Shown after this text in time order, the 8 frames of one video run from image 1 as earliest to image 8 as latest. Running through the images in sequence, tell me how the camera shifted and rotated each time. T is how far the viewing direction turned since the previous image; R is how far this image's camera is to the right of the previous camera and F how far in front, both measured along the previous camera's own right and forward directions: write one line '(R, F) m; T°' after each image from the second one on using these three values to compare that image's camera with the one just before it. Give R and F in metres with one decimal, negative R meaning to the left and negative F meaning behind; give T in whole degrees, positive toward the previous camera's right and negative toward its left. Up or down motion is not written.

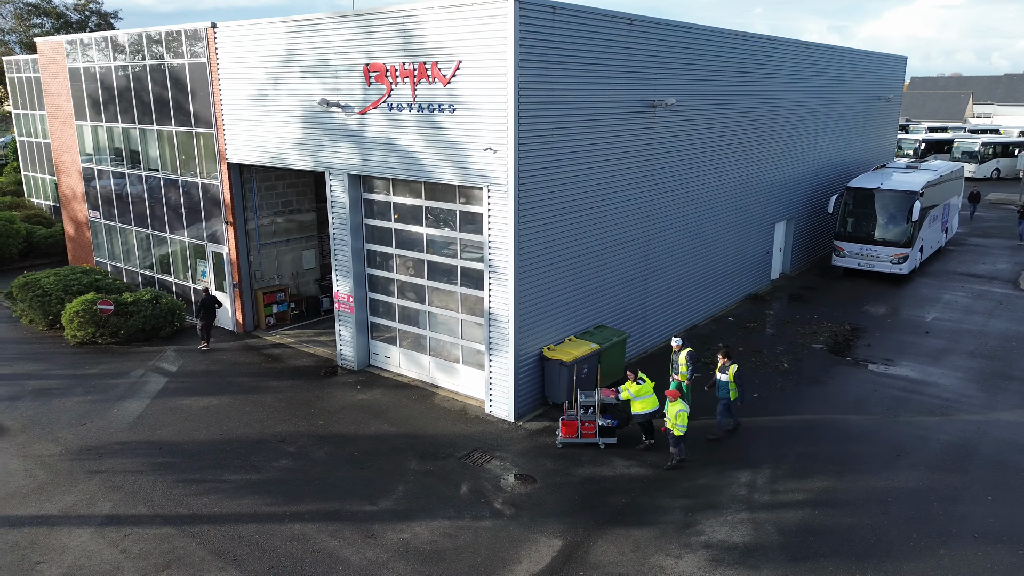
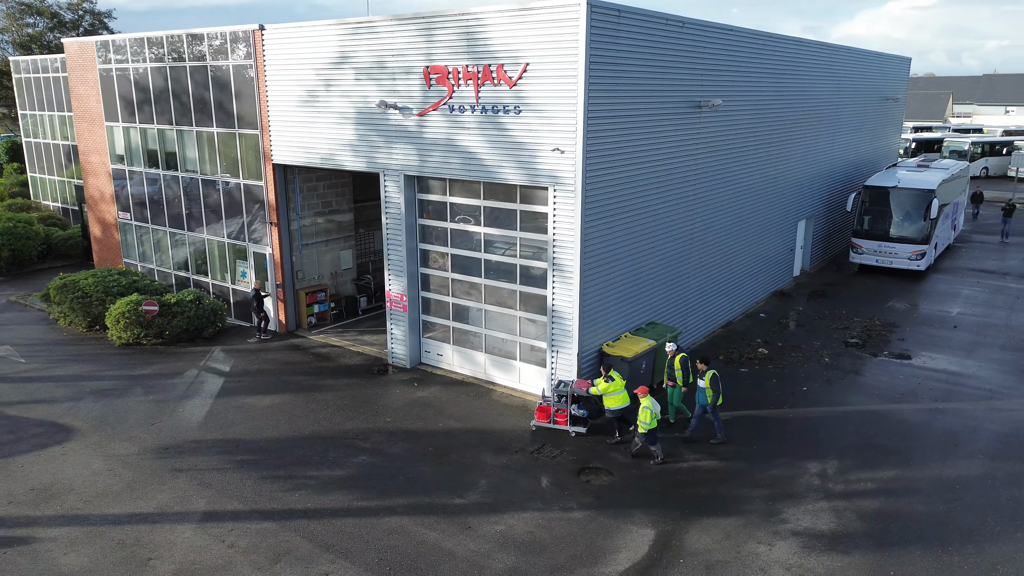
(-1.3, -0.2) m; +2°
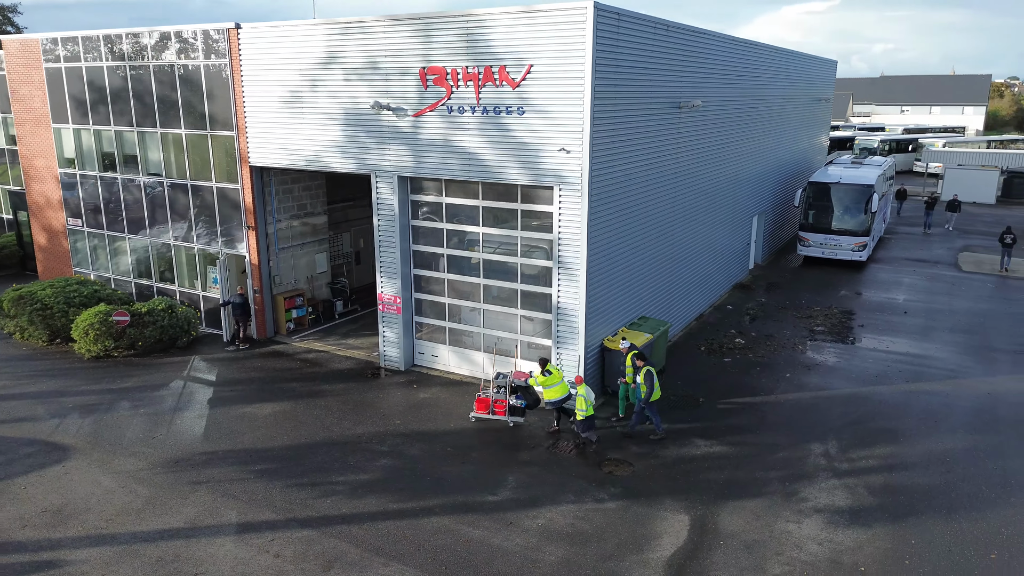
(-1.4, -0.1) m; +6°
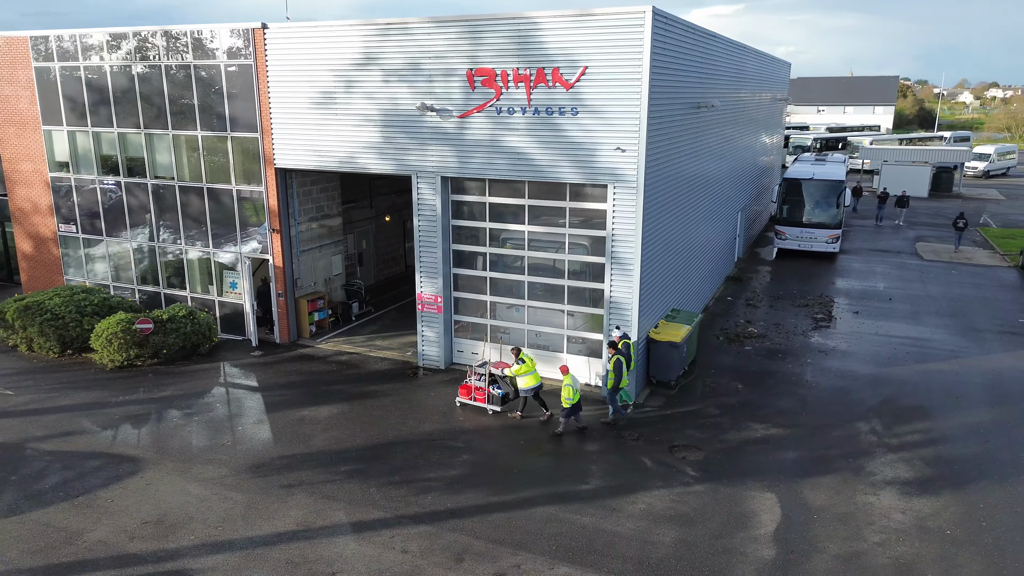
(-2.2, -0.2) m; +6°
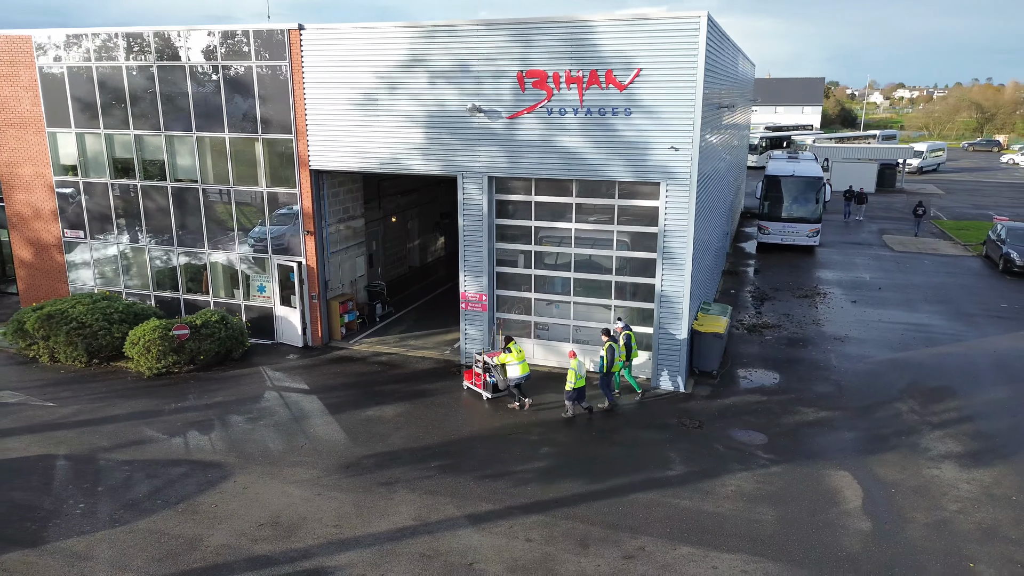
(-2.1, -0.2) m; +5°
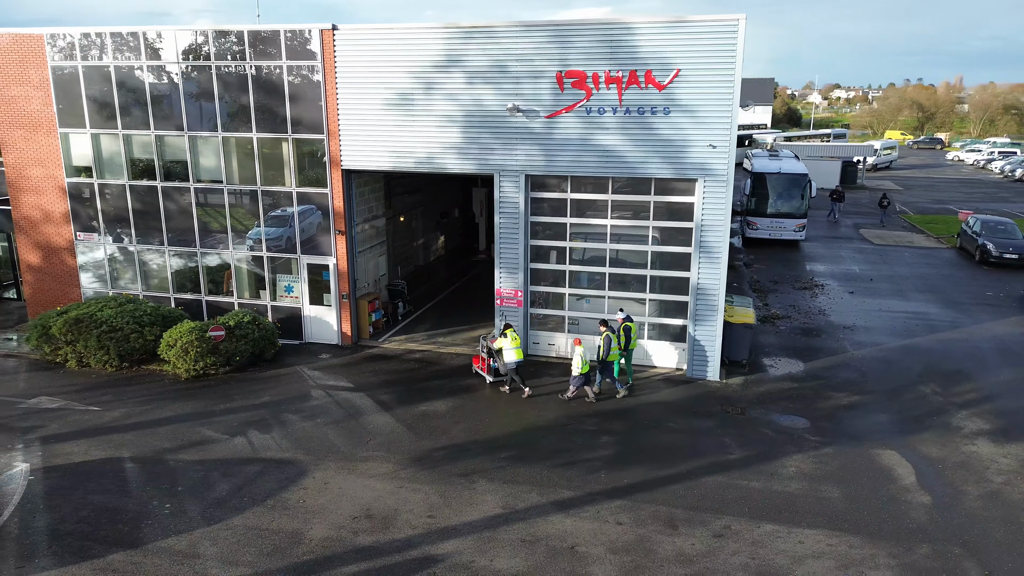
(-1.6, -0.2) m; +4°
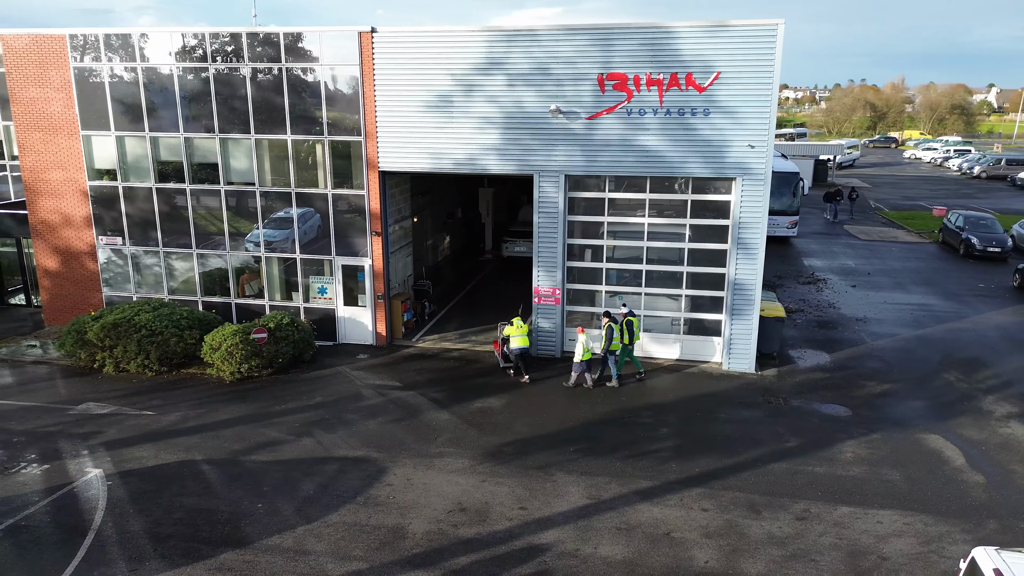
(-1.6, -0.2) m; +3°
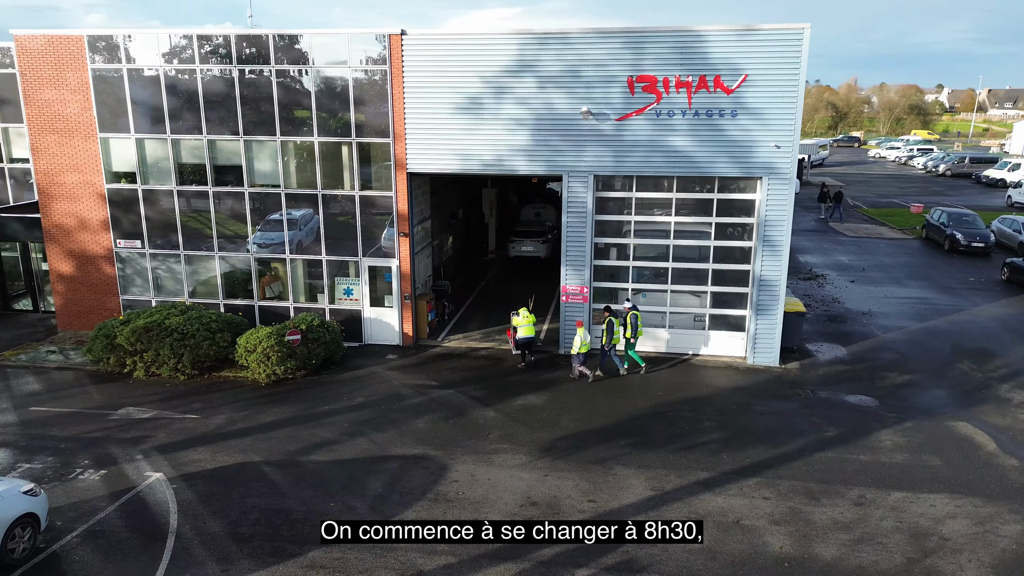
(-1.3, -0.2) m; +3°
